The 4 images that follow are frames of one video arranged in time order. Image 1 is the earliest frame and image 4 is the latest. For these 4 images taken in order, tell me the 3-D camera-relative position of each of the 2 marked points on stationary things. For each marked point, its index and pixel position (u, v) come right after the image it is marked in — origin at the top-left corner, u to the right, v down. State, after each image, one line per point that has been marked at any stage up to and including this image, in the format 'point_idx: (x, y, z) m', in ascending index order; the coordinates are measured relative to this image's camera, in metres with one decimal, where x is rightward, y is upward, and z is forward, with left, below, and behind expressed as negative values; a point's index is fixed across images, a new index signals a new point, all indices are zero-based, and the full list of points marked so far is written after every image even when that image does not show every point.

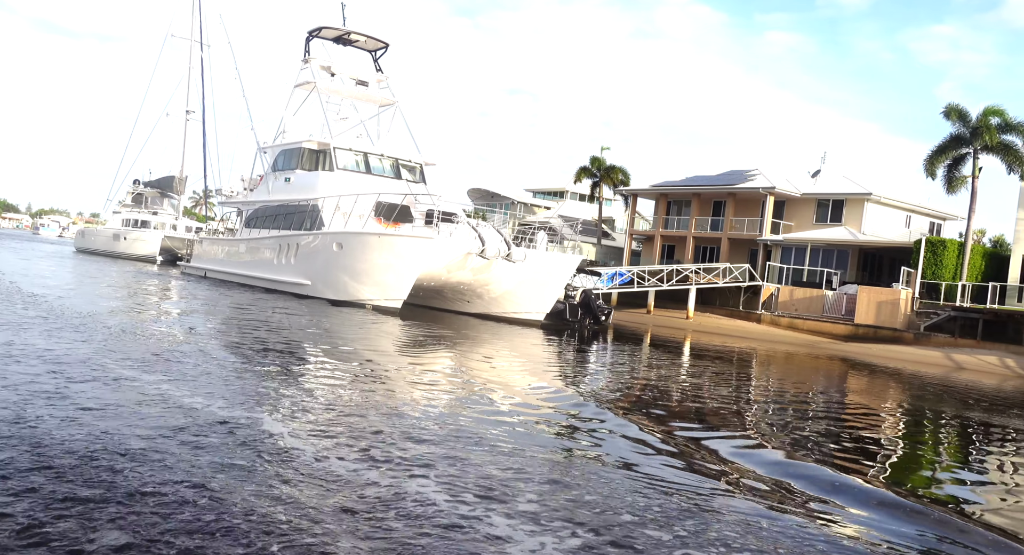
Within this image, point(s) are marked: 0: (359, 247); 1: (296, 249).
0: (-2.8, +0.6, +15.8) m
1: (-4.4, +0.6, +17.9) m
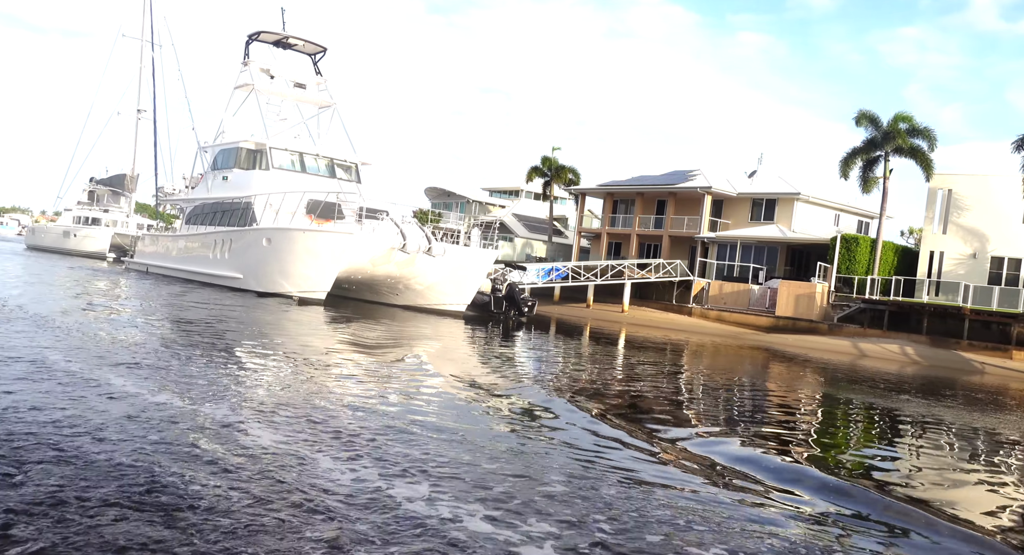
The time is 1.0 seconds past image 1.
0: (-4.3, +0.7, +16.7) m
1: (-6.0, +0.7, +18.7) m
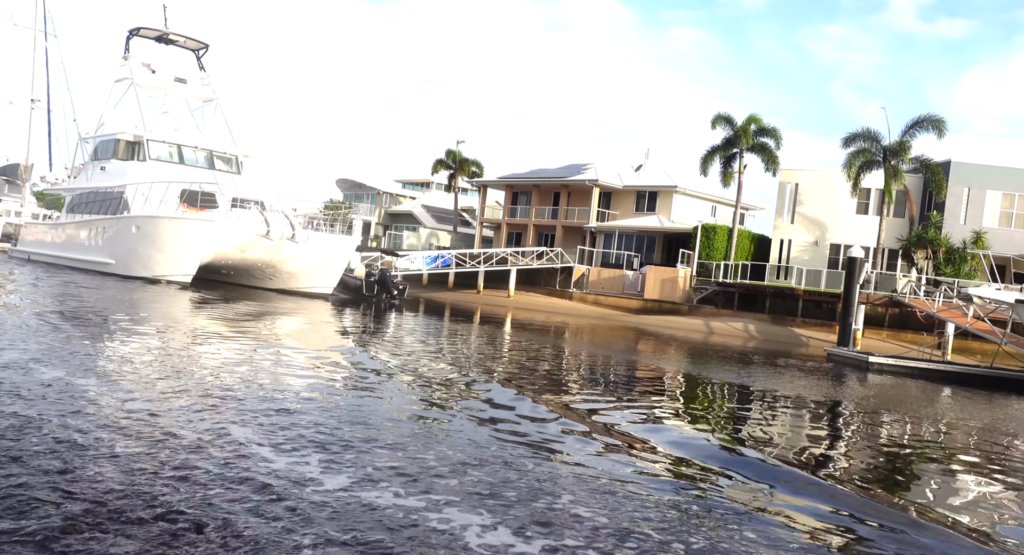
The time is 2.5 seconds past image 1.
0: (-7.1, +1.0, +17.7) m
1: (-9.0, +1.0, +19.5) m
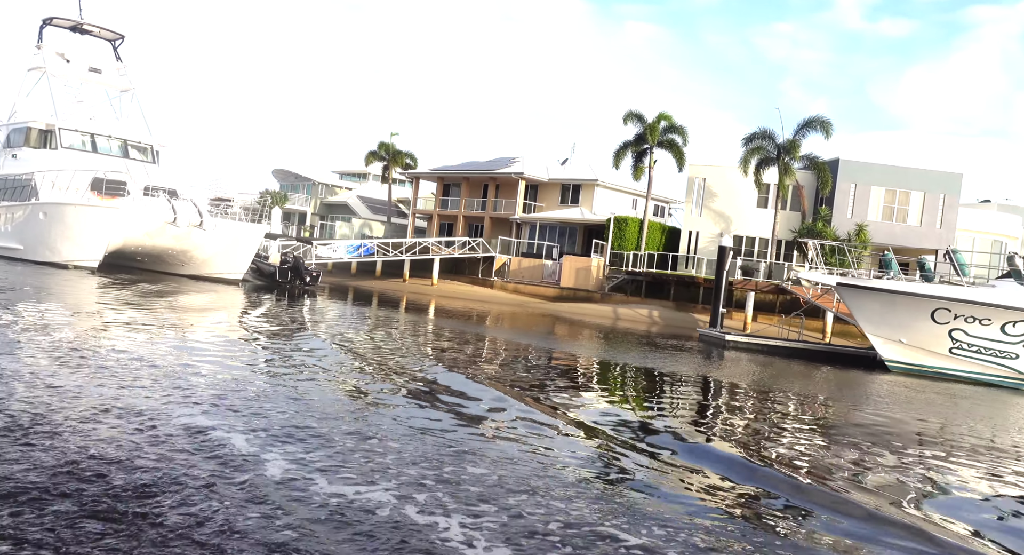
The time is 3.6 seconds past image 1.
0: (-9.1, +1.3, +18.1) m
1: (-11.1, +1.3, +19.8) m
